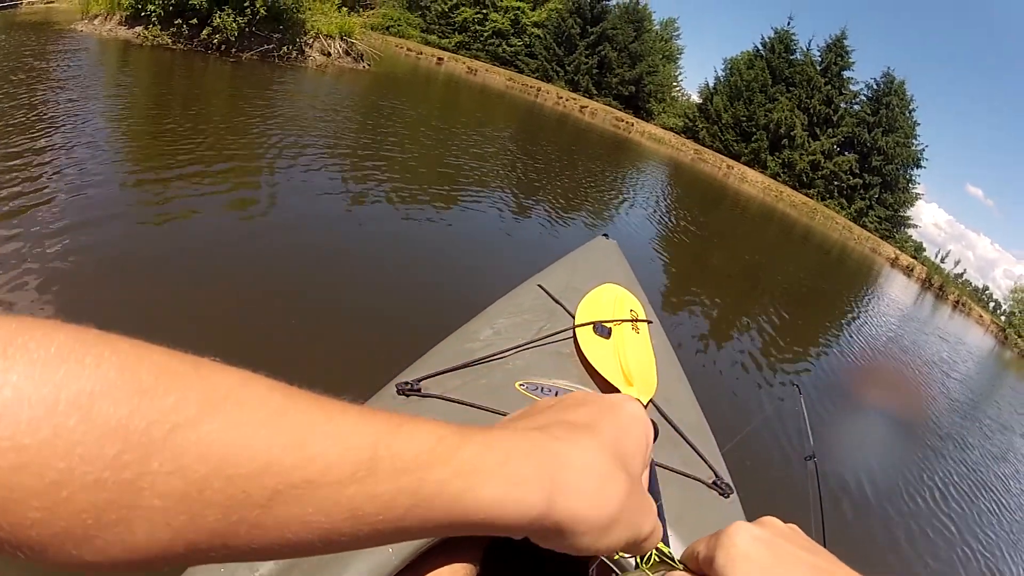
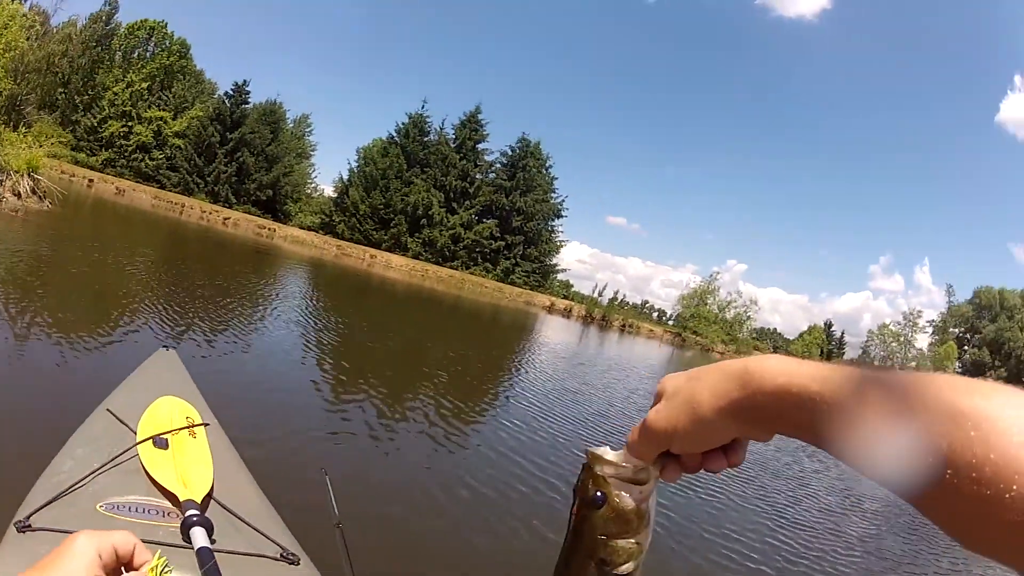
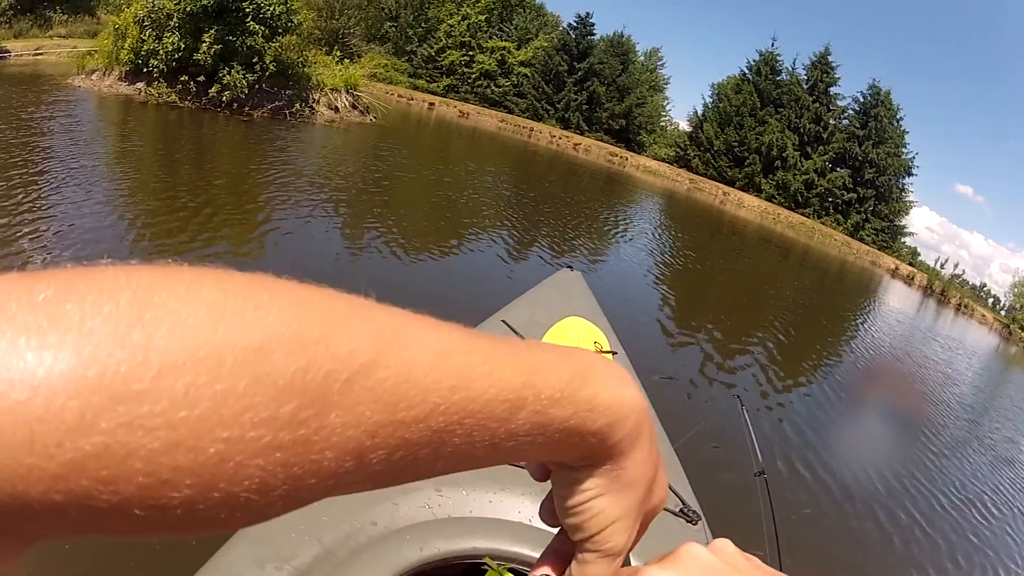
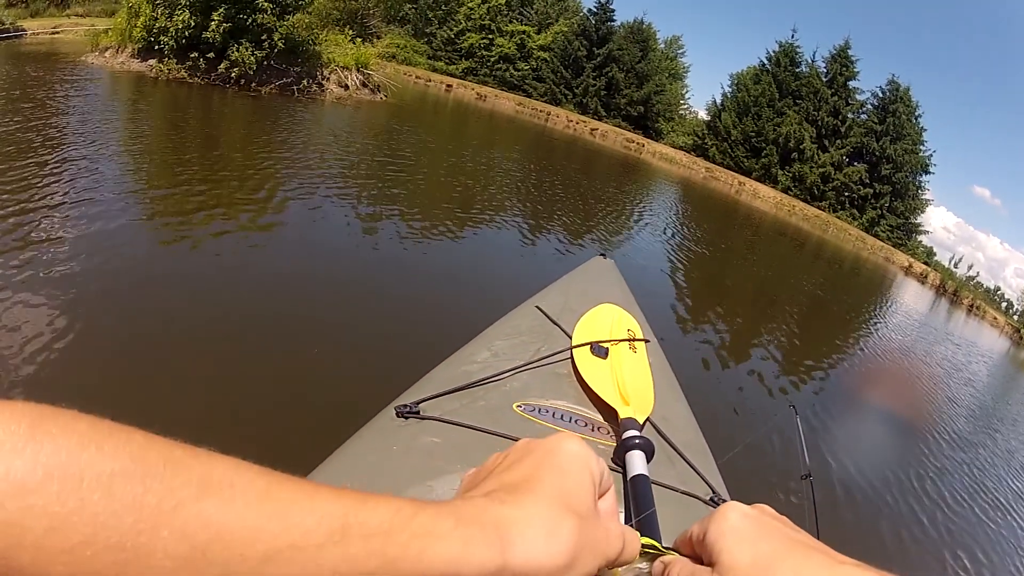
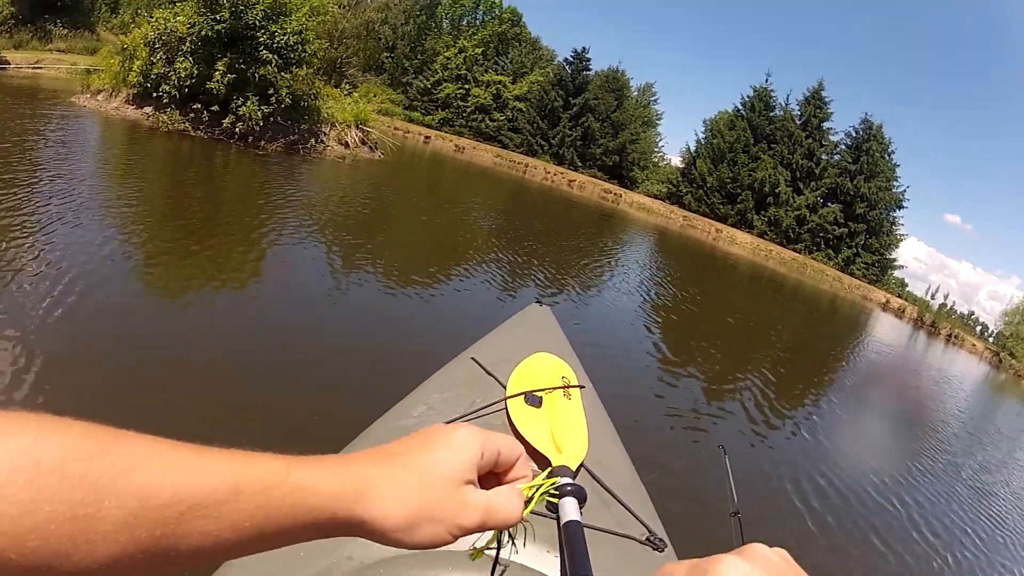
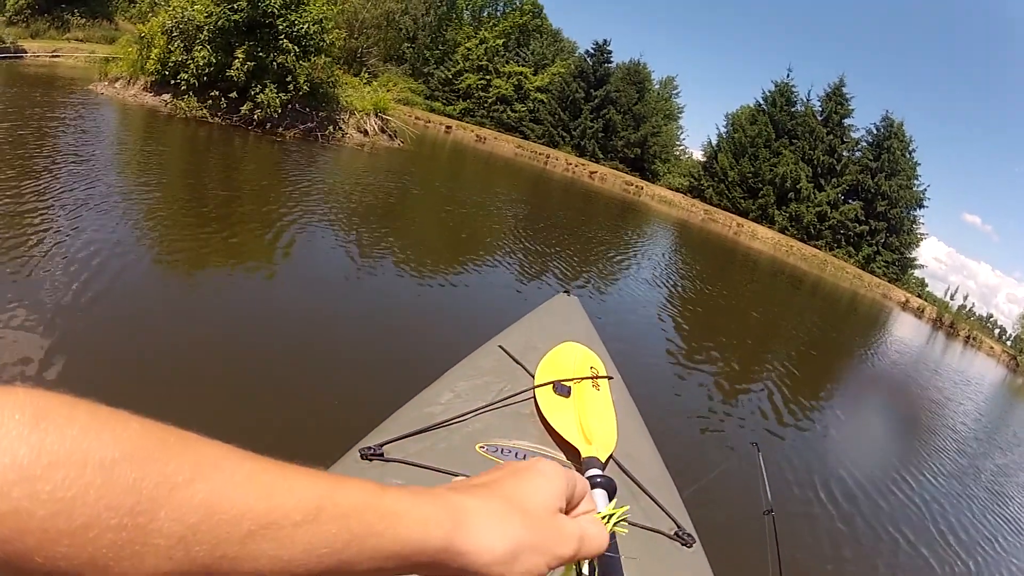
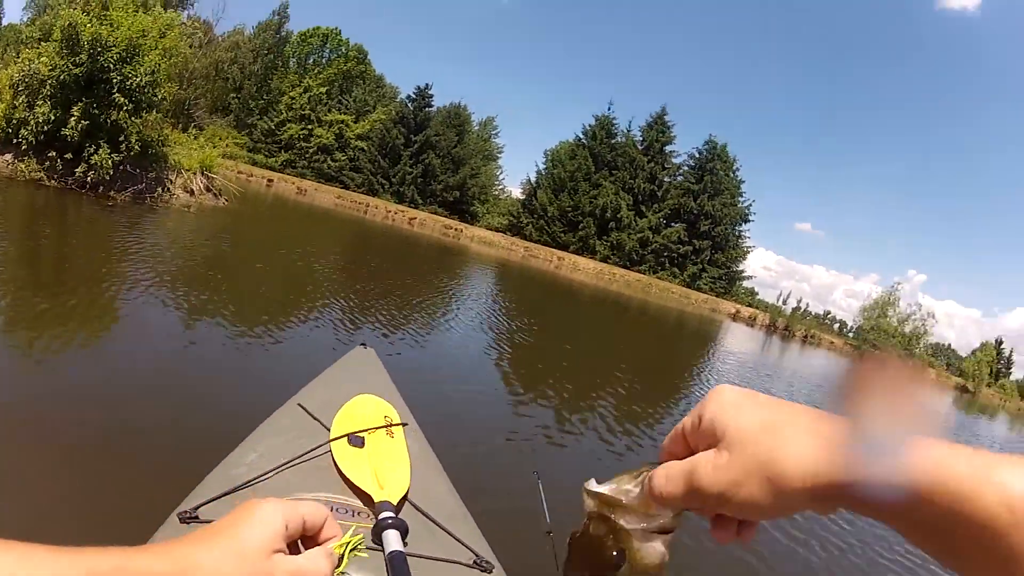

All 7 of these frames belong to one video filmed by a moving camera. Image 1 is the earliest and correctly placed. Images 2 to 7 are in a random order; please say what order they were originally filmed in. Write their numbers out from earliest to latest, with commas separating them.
4, 3, 6, 5, 7, 2
